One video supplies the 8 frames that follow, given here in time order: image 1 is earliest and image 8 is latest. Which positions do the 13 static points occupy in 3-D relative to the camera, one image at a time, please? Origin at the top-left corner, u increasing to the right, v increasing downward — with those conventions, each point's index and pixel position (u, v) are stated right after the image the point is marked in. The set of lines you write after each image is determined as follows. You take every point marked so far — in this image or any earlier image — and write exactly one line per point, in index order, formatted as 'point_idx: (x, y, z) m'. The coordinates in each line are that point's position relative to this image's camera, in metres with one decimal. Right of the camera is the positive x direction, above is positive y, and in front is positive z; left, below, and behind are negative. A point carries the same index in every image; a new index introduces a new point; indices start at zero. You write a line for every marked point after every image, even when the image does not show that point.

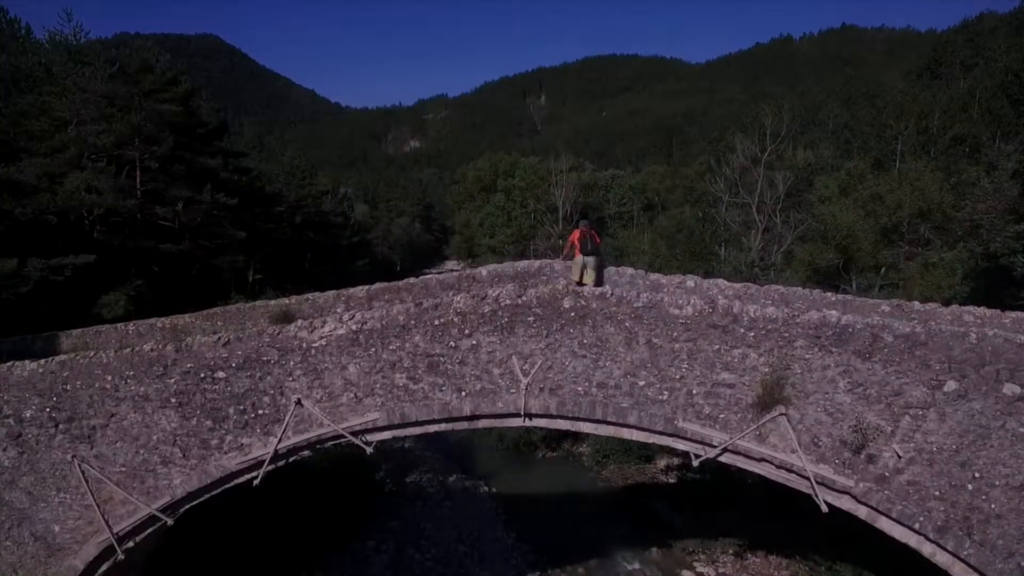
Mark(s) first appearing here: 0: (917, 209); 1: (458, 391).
0: (+12.2, +2.4, +18.5) m
1: (-0.7, -1.3, +7.3) m
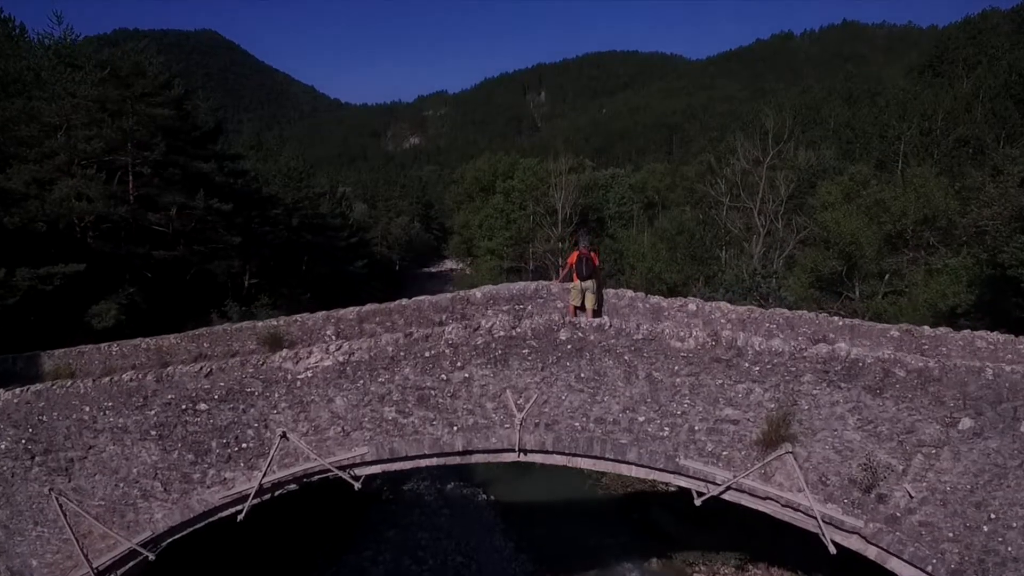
0: (+12.1, +2.1, +18.2) m
1: (-0.7, -1.6, +7.0) m
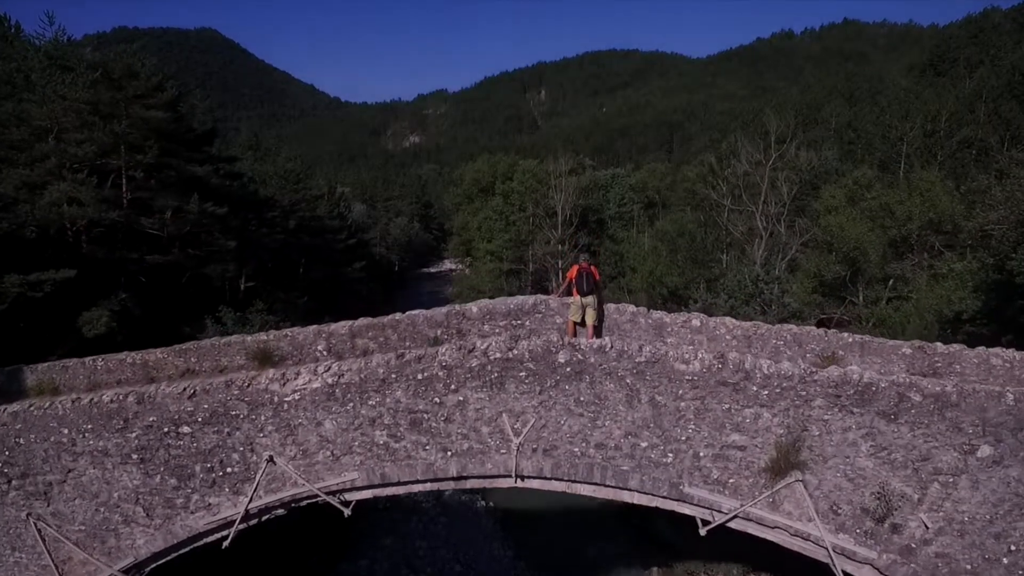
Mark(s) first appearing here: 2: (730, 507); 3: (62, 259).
0: (+12.1, +2.0, +17.9) m
1: (-0.8, -1.8, +6.7) m
2: (+2.2, -2.2, +6.2) m
3: (-12.0, +0.8, +16.4) m
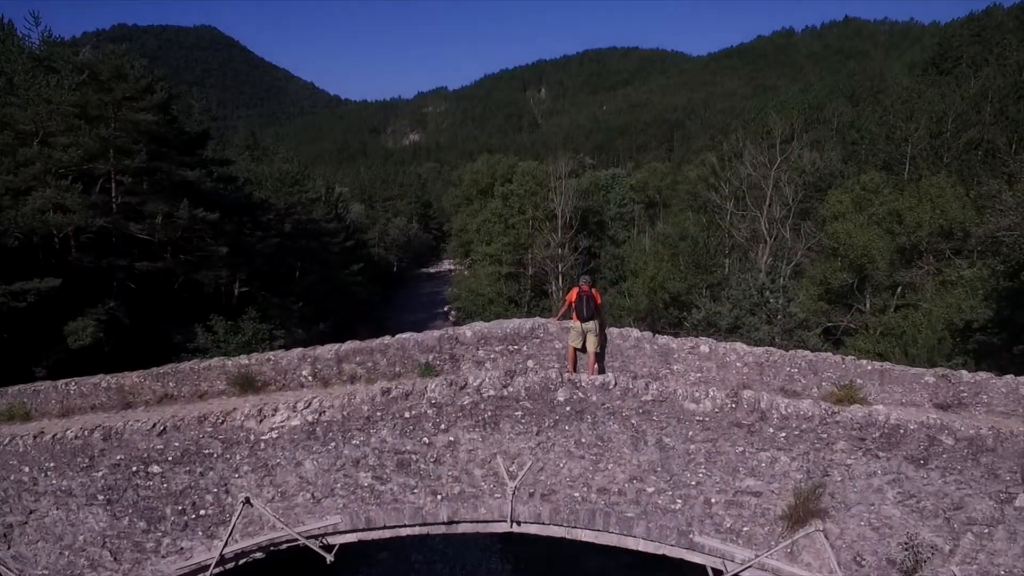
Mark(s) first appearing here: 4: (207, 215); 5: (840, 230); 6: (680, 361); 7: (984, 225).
0: (+12.0, +1.7, +17.4) m
1: (-0.8, -2.1, +6.3) m
2: (+2.1, -2.5, +5.7) m
3: (-12.1, +0.5, +16.0) m
4: (-9.5, +2.3, +19.2) m
5: (+10.2, +1.8, +19.1) m
6: (+2.2, -1.0, +7.9) m
7: (+12.4, +1.7, +16.2) m
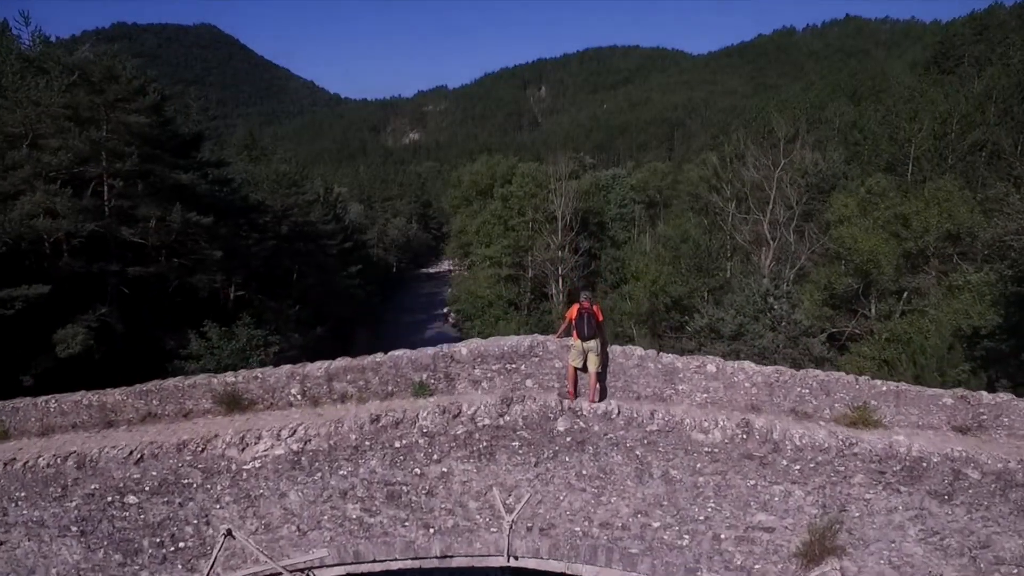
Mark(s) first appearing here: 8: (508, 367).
0: (+12.0, +1.6, +17.1) m
1: (-0.8, -2.3, +5.9) m
2: (+2.1, -2.7, +5.4) m
3: (-12.1, +0.4, +15.6) m
4: (-9.5, +2.1, +18.9) m
5: (+10.1, +1.6, +18.8) m
6: (+2.1, -1.2, +7.6) m
7: (+12.4, +1.5, +15.8) m
8: (-0.1, -1.0, +7.8) m
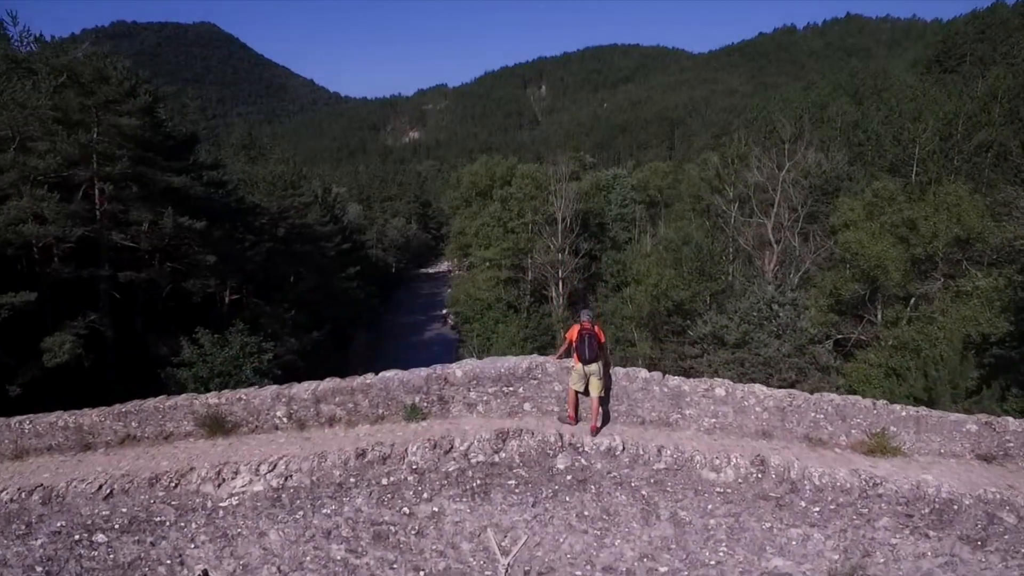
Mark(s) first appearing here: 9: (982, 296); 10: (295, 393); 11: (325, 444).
0: (+12.0, +1.4, +16.7) m
1: (-0.9, -2.5, +5.6) m
2: (+2.1, -2.9, +5.0) m
3: (-12.1, +0.2, +15.3) m
4: (-9.6, +2.0, +18.5) m
5: (+10.1, +1.4, +18.4) m
6: (+2.1, -1.4, +7.2) m
7: (+12.3, +1.3, +15.5) m
8: (-0.1, -1.2, +7.4) m
9: (+11.7, -0.2, +15.3) m
10: (-2.5, -1.2, +7.1) m
11: (-2.1, -1.7, +6.7) m
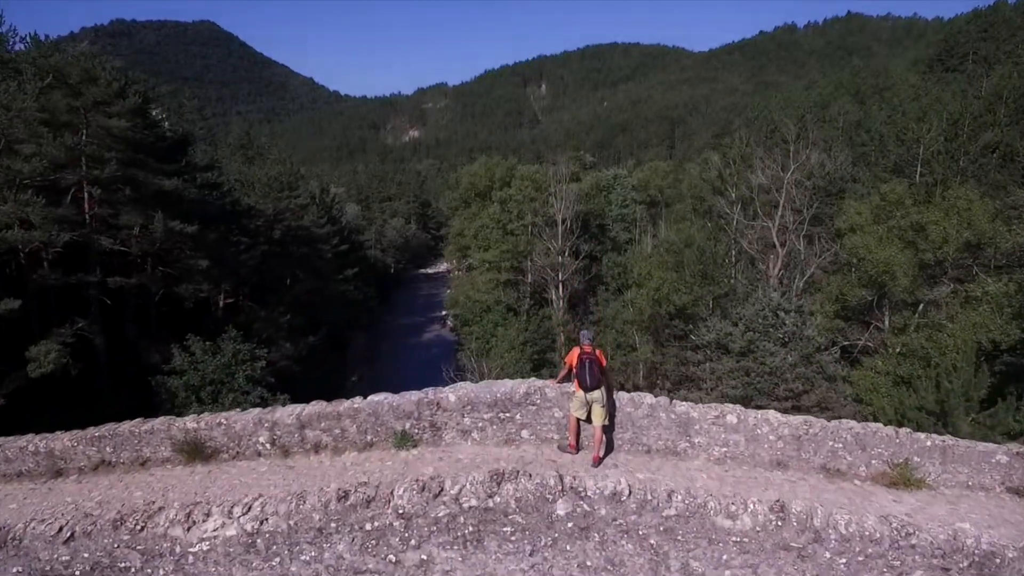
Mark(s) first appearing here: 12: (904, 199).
0: (+12.0, +1.2, +16.3) m
1: (-0.9, -2.7, +5.1) m
2: (+2.0, -3.1, +4.6) m
3: (-12.2, 0.0, +14.8) m
4: (-9.6, +1.8, +18.1) m
5: (+10.1, +1.3, +18.0) m
6: (+2.1, -1.5, +6.8) m
7: (+12.3, +1.2, +15.0) m
8: (-0.1, -1.4, +7.0) m
9: (+11.7, -0.4, +14.9) m
10: (-2.5, -1.4, +6.7) m
11: (-2.1, -1.9, +6.3) m
12: (+11.5, +2.6, +18.1) m
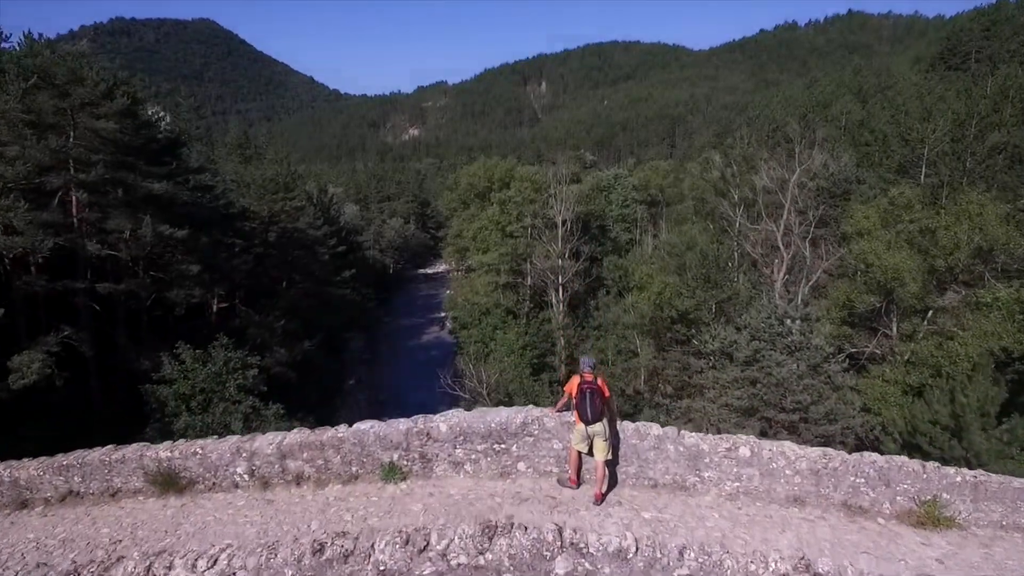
0: (+11.9, +1.0, +15.8) m
1: (-0.9, -2.9, +4.7) m
2: (+2.0, -3.3, +4.2) m
3: (-12.2, -0.2, +14.4) m
4: (-9.6, +1.6, +17.6) m
5: (+10.0, +1.1, +17.5) m
6: (+2.0, -1.7, +6.4) m
7: (+12.3, +1.0, +14.6) m
8: (-0.2, -1.6, +6.5) m
9: (+11.7, -0.6, +14.4) m
10: (-2.6, -1.6, +6.2) m
11: (-2.1, -2.1, +5.9) m
12: (+11.5, +2.4, +17.7) m
